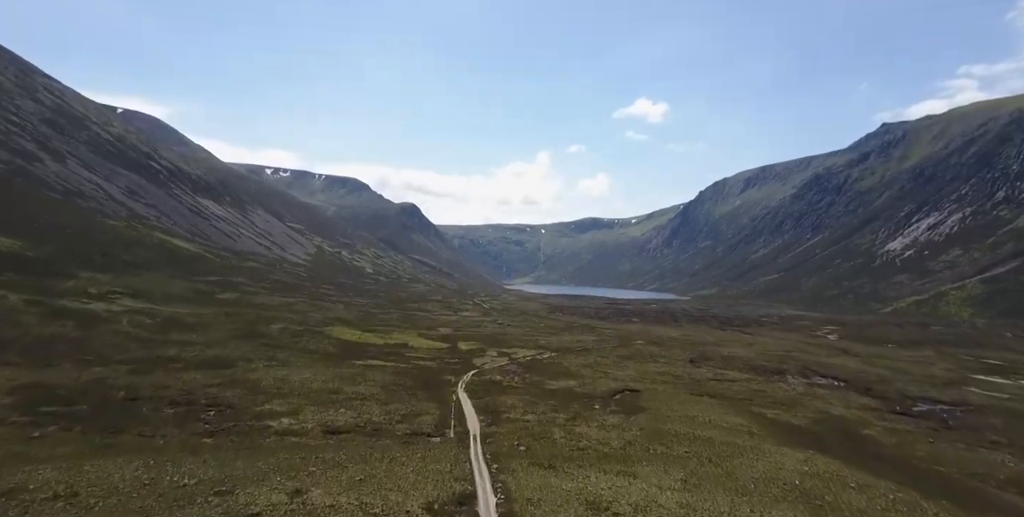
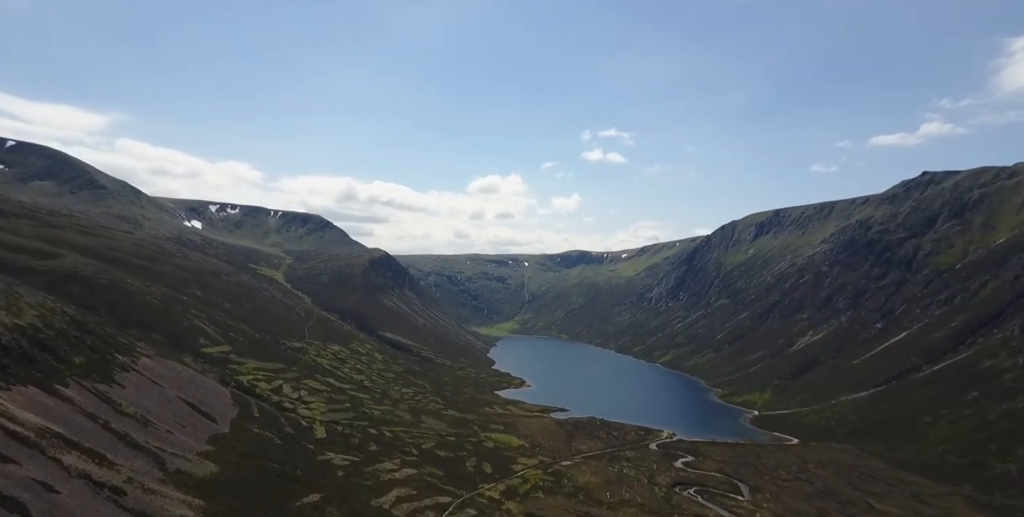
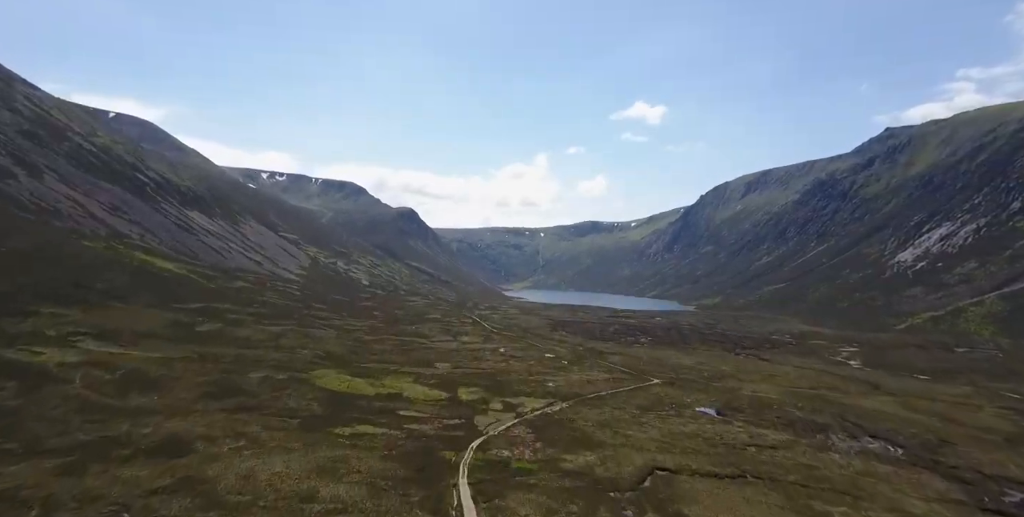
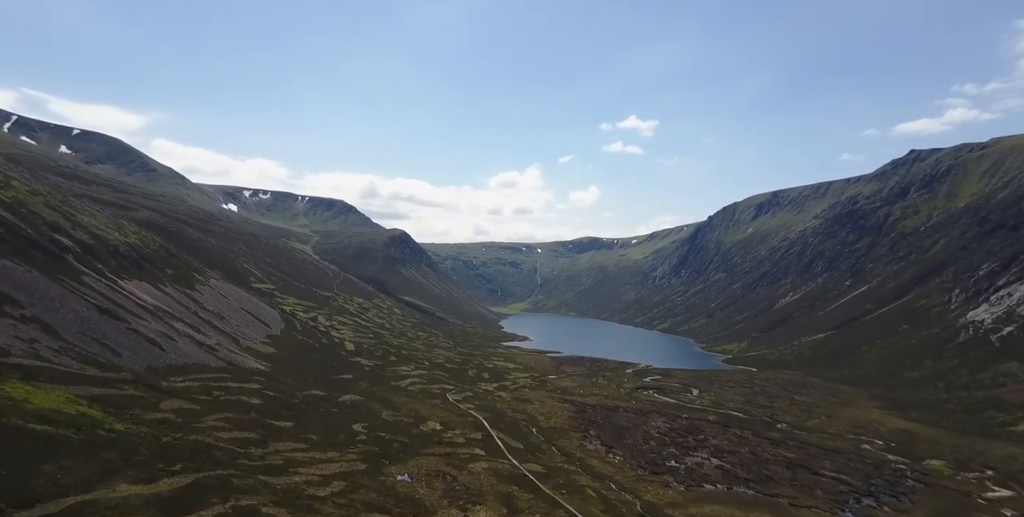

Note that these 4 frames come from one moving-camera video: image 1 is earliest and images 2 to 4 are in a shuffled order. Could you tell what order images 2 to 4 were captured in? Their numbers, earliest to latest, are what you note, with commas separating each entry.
3, 4, 2
